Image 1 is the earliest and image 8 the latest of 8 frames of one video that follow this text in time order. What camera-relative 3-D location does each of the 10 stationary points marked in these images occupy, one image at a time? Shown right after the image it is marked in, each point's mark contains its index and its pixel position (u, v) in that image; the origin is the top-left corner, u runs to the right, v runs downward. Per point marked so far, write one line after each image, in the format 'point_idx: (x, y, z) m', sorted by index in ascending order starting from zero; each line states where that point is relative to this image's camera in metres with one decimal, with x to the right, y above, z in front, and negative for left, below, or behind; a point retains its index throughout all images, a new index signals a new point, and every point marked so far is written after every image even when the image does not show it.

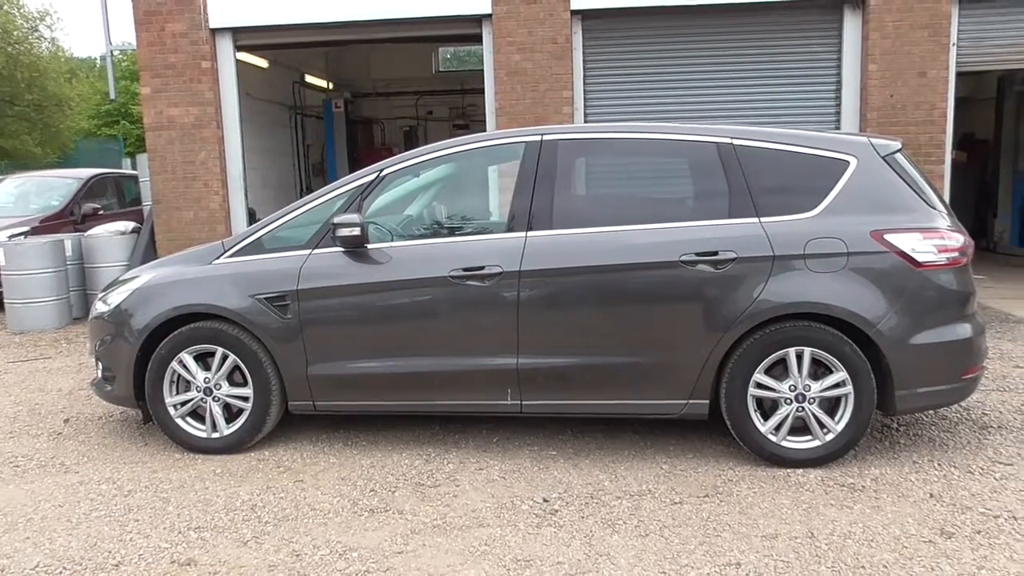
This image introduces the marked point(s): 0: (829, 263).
0: (+1.5, +0.1, +4.0) m
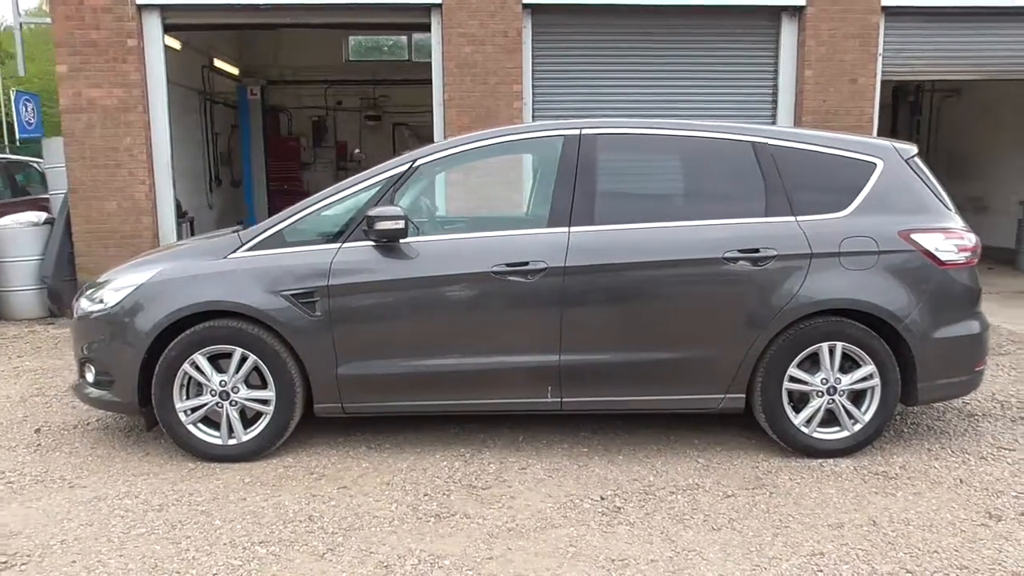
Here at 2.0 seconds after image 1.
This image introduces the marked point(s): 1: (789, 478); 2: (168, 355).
0: (+1.7, +0.1, +4.2) m
1: (+1.3, -0.9, +4.0) m
2: (-1.7, -0.3, +4.1) m
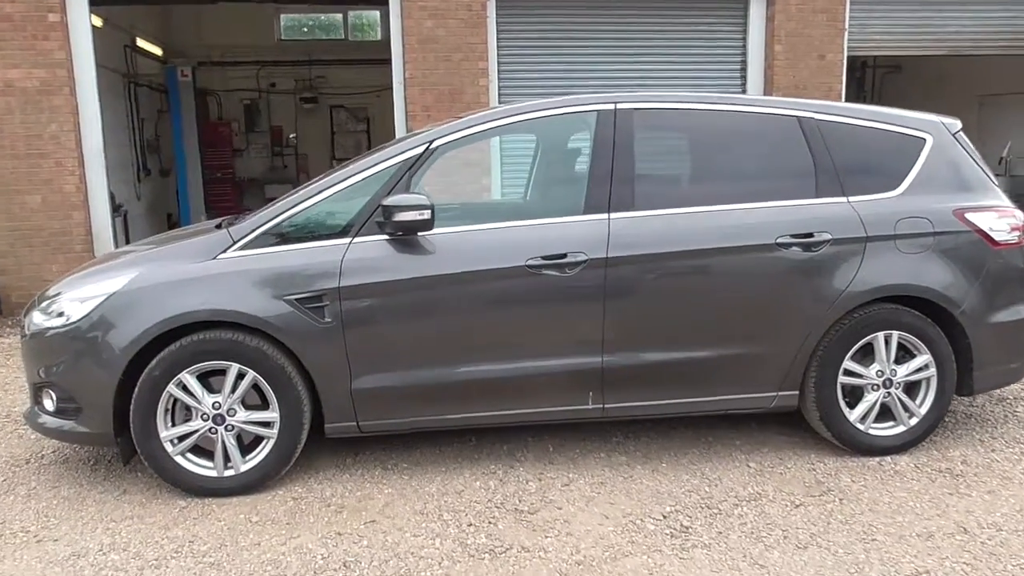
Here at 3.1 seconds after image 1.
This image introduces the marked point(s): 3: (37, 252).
0: (+1.9, +0.2, +3.9) m
1: (+1.5, -0.9, +3.7) m
2: (-1.5, -0.4, +3.5) m
3: (-4.4, +0.3, +7.7) m
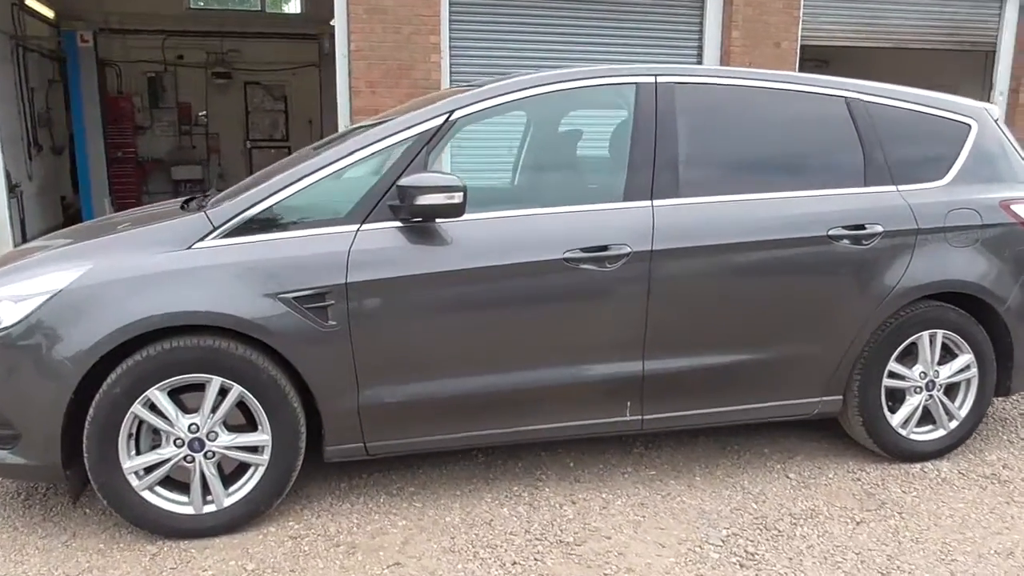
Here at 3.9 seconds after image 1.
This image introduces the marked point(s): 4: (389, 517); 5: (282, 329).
0: (+2.0, +0.2, +3.6) m
1: (+1.6, -0.8, +3.4) m
2: (-1.4, -0.4, +2.8) m
3: (-4.7, +0.4, +6.6) m
4: (-0.5, -0.8, +3.1) m
5: (-0.8, -0.1, +2.9) m
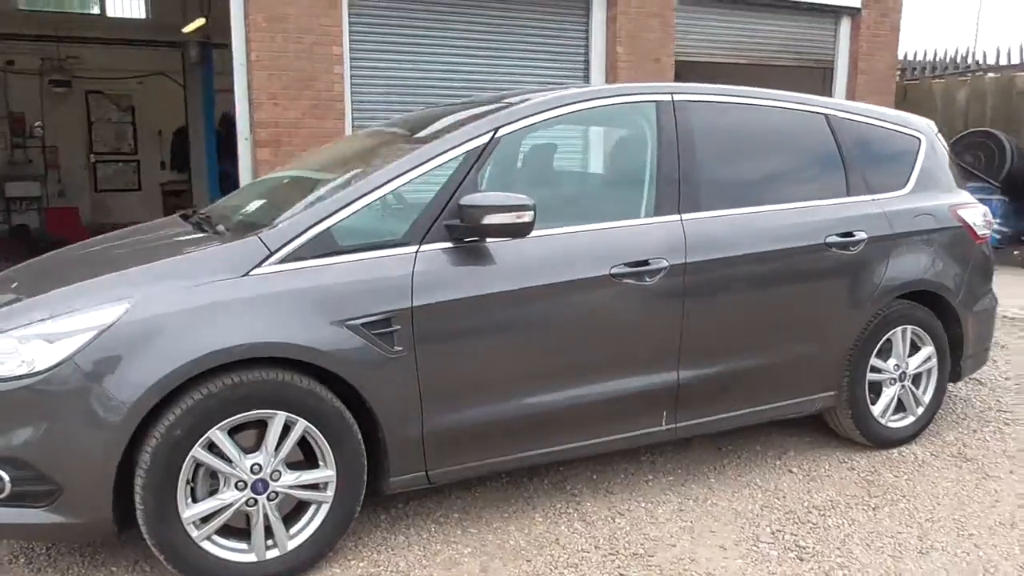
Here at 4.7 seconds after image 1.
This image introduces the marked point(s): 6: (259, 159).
0: (+2.0, +0.2, +4.0) m
1: (+1.7, -0.9, +3.8) m
2: (-1.1, -0.5, +2.6) m
3: (-5.1, +0.1, +5.6) m
4: (-0.2, -0.9, +3.0) m
5: (-0.5, -0.2, +2.8) m
6: (-2.2, +1.1, +7.2) m
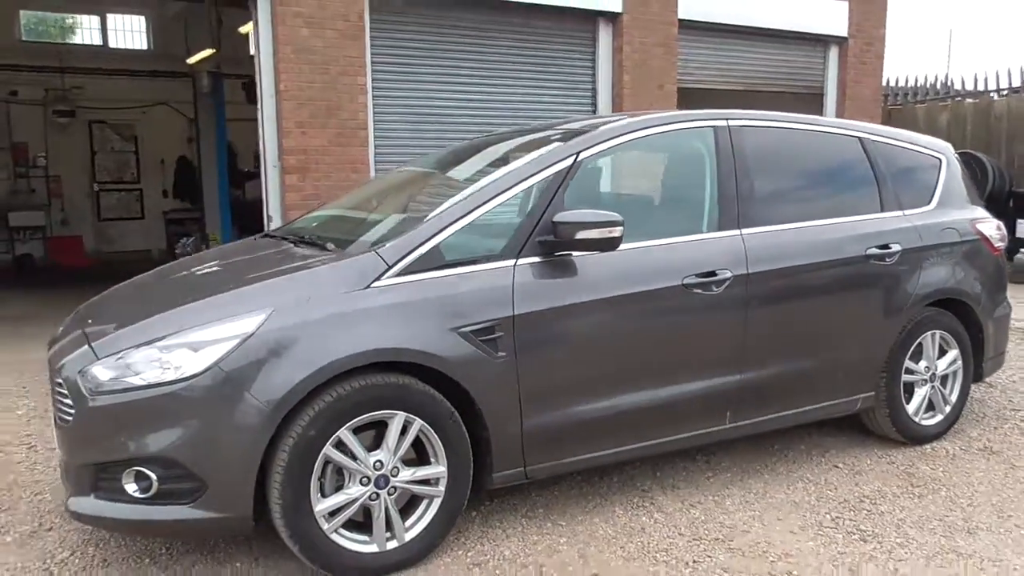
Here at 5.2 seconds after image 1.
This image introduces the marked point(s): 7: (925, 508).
0: (+2.3, +0.2, +4.4) m
1: (+2.1, -0.9, +4.1) m
2: (-0.7, -0.5, +2.8) m
3: (-4.9, -0.1, +5.7) m
4: (+0.1, -1.0, +3.3) m
5: (-0.2, -0.3, +3.0) m
6: (-2.0, +0.9, +7.5) m
7: (+1.8, -1.0, +3.7) m
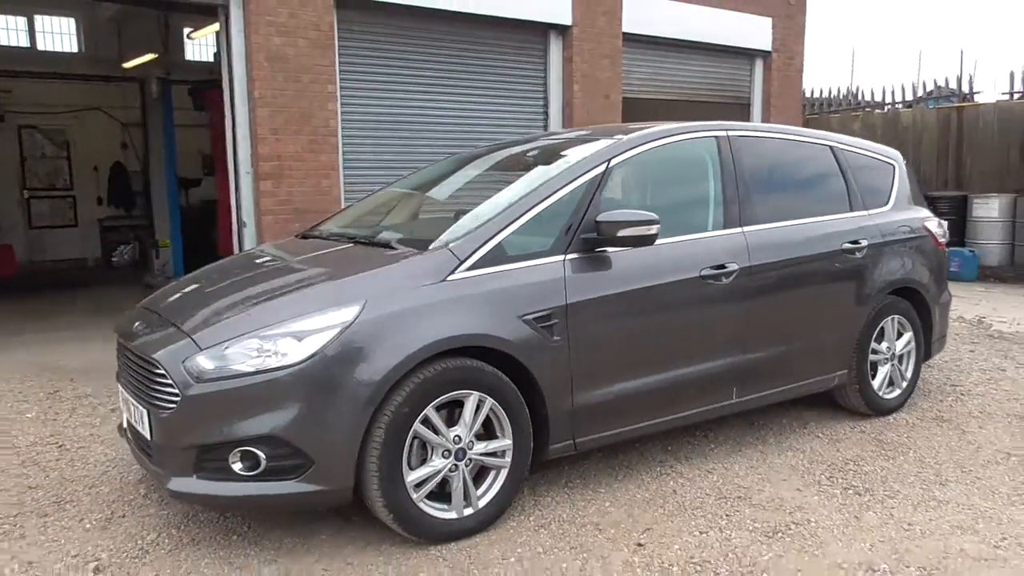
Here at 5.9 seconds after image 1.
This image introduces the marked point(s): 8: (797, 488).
0: (+2.4, +0.3, +5.0) m
1: (+2.2, -0.8, +4.7) m
2: (-0.4, -0.5, +3.1) m
3: (-4.9, -0.2, +5.6) m
4: (+0.4, -0.9, +3.7) m
5: (0.0, -0.2, +3.4) m
6: (-2.3, +0.9, +7.6) m
7: (+2.0, -0.9, +4.2) m
8: (+1.3, -0.9, +3.9) m
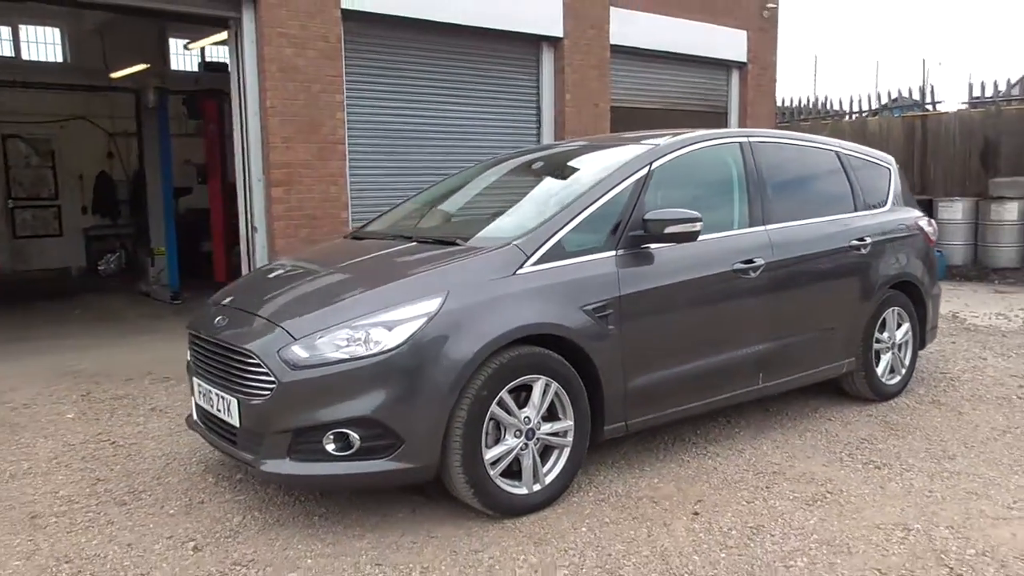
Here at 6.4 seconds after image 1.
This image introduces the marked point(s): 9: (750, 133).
0: (+2.5, +0.3, +5.4) m
1: (+2.4, -0.8, +5.1) m
2: (-0.1, -0.4, +3.4) m
3: (-4.8, -0.2, +5.6) m
4: (+0.6, -0.9, +4.0) m
5: (+0.3, -0.2, +3.7) m
6: (-2.2, +0.9, +7.8) m
7: (+2.2, -0.9, +4.6) m
8: (+1.6, -0.9, +4.3) m
9: (+1.3, +0.9, +4.8) m
